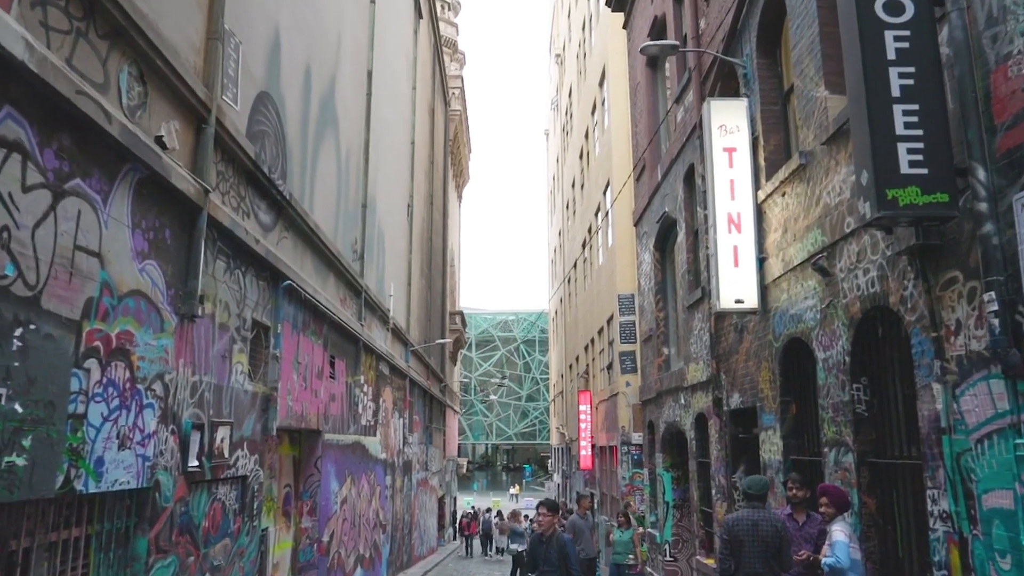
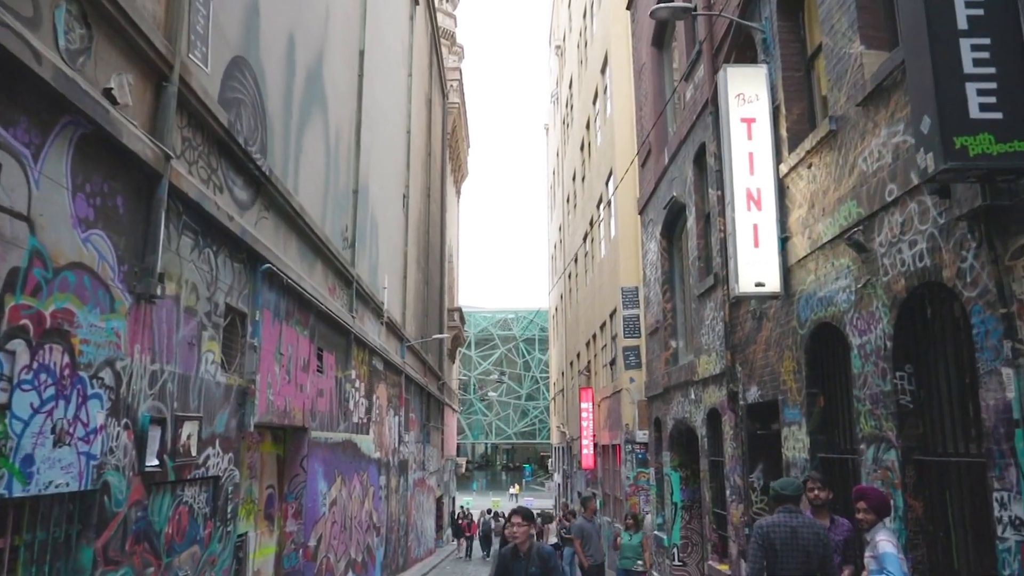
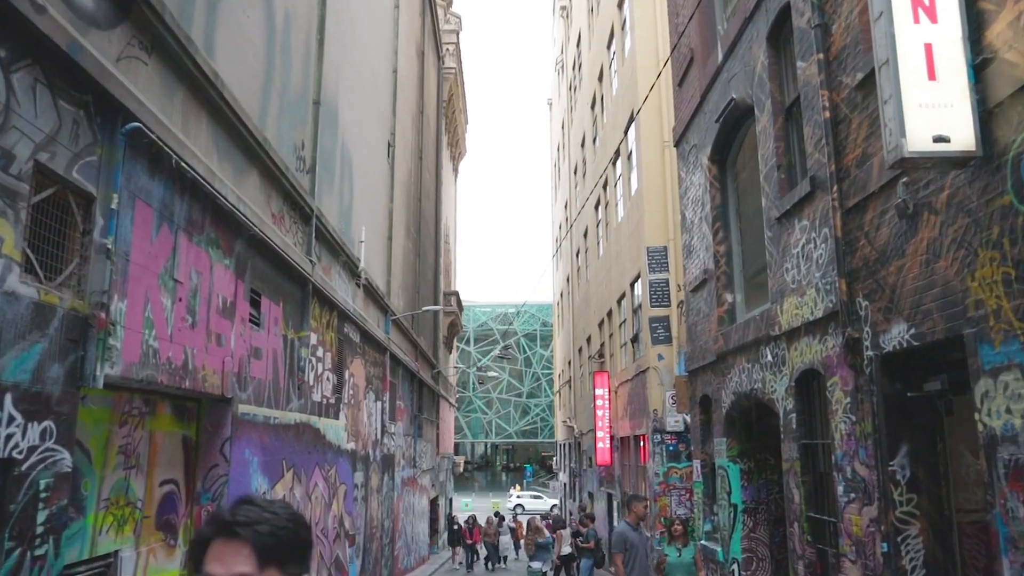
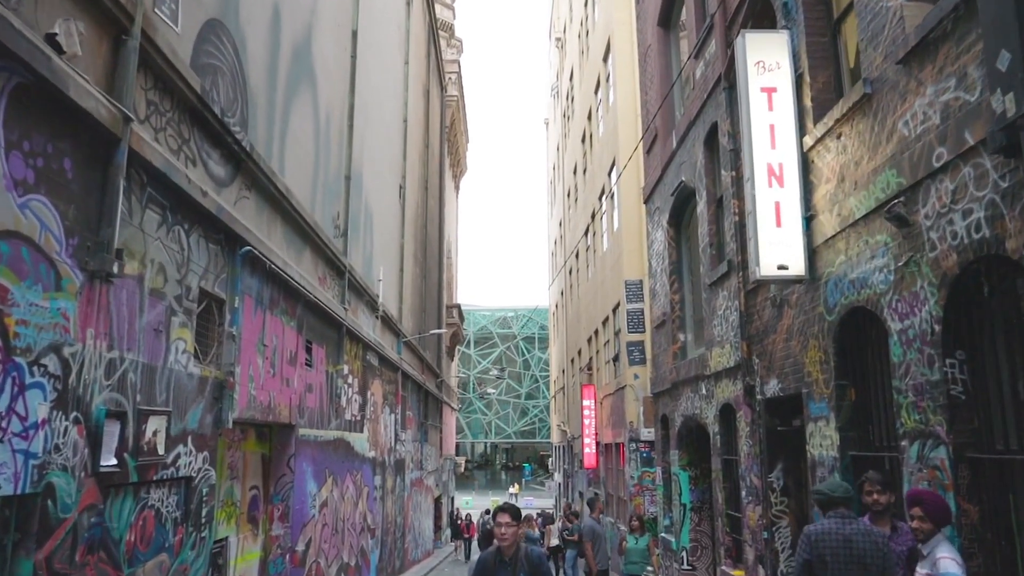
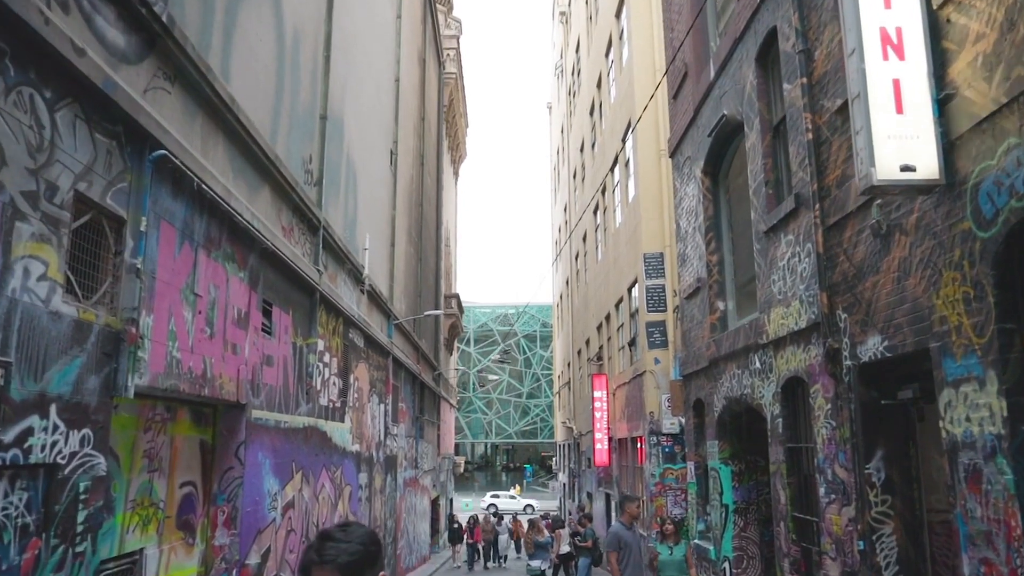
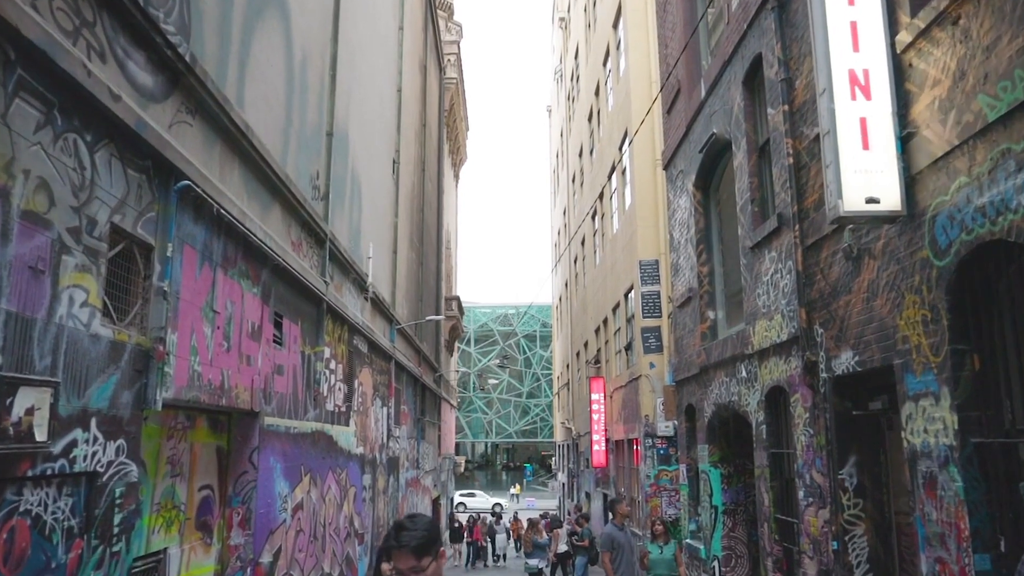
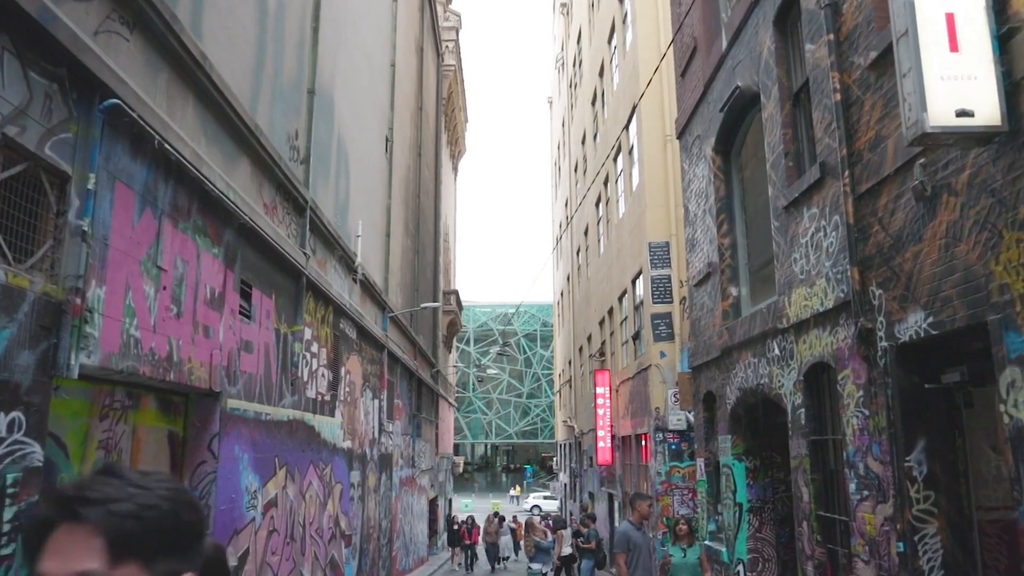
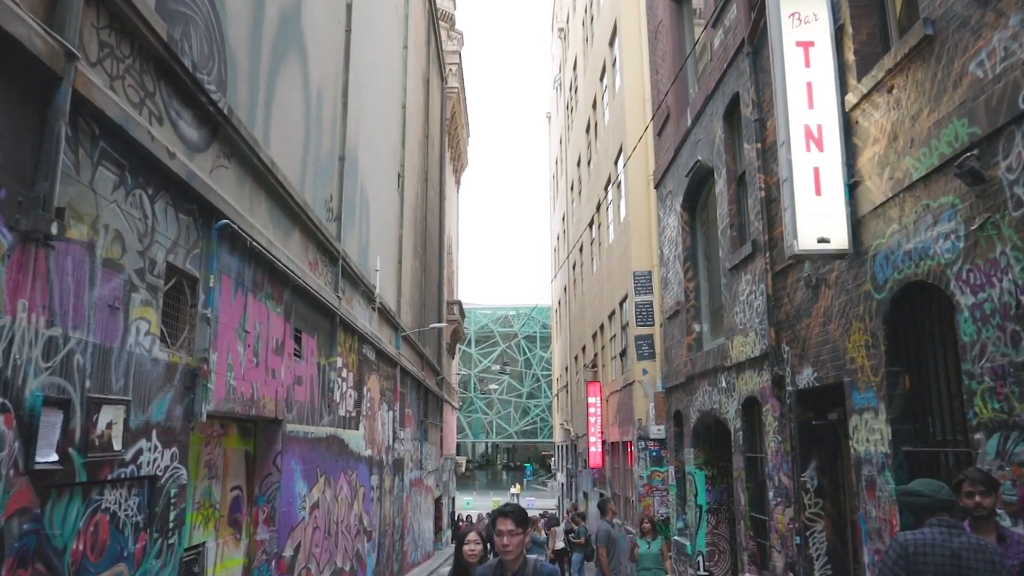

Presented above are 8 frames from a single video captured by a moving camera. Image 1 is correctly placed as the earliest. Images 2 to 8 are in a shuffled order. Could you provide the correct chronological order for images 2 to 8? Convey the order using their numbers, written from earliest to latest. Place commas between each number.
2, 4, 8, 6, 5, 3, 7
